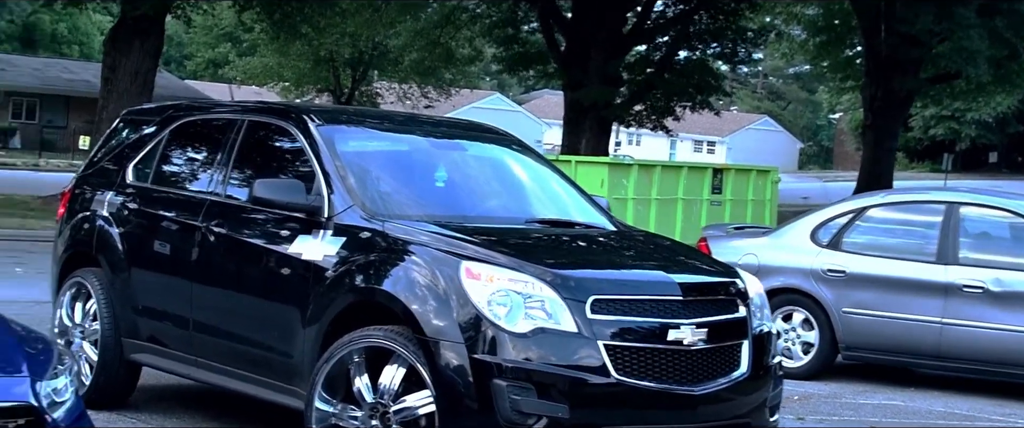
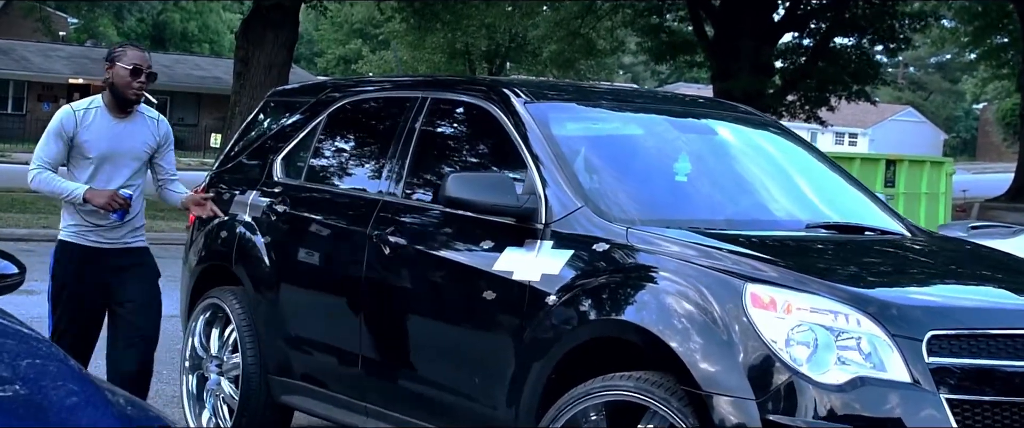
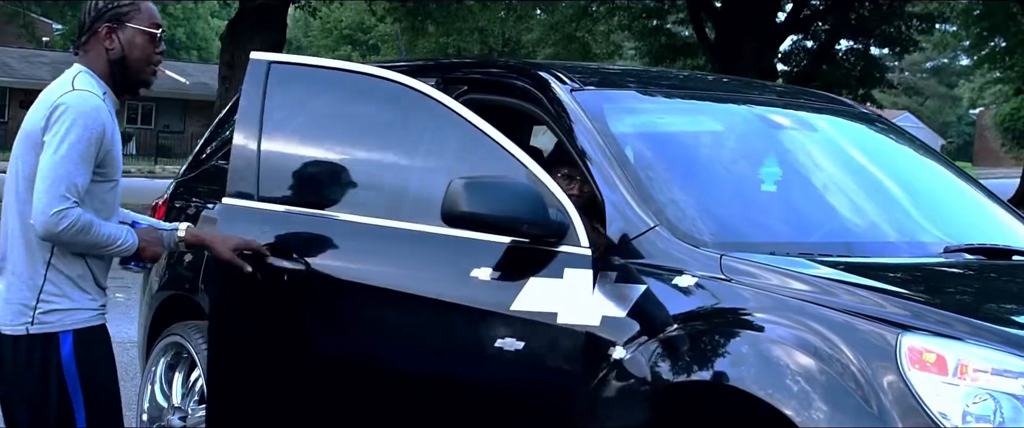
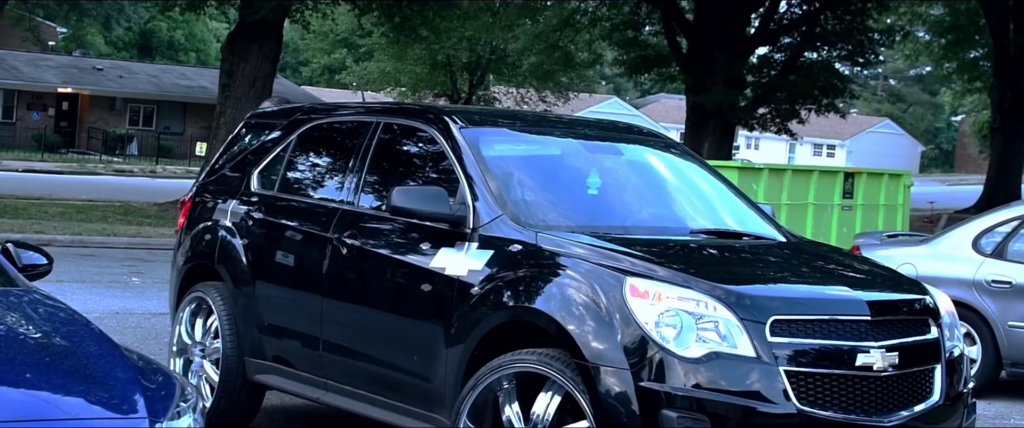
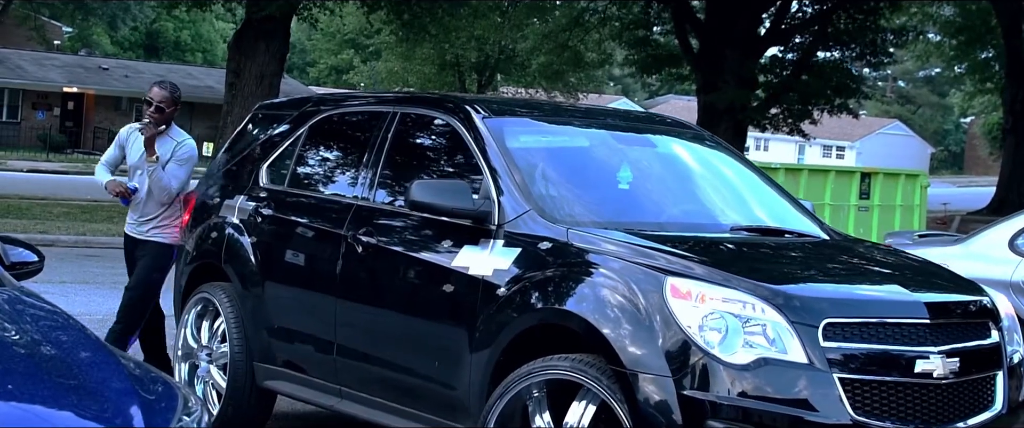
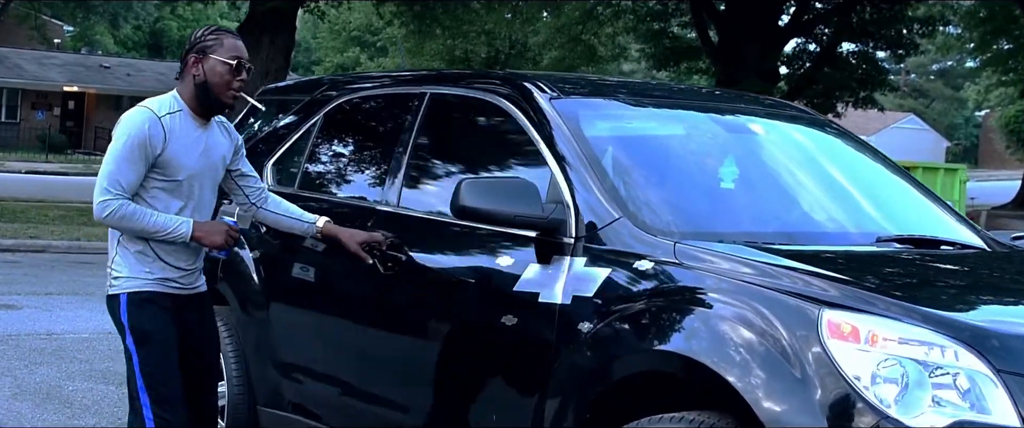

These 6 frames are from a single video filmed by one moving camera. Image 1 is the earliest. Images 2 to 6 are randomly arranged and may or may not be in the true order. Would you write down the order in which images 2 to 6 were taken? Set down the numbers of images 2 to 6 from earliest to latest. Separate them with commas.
4, 5, 2, 6, 3
